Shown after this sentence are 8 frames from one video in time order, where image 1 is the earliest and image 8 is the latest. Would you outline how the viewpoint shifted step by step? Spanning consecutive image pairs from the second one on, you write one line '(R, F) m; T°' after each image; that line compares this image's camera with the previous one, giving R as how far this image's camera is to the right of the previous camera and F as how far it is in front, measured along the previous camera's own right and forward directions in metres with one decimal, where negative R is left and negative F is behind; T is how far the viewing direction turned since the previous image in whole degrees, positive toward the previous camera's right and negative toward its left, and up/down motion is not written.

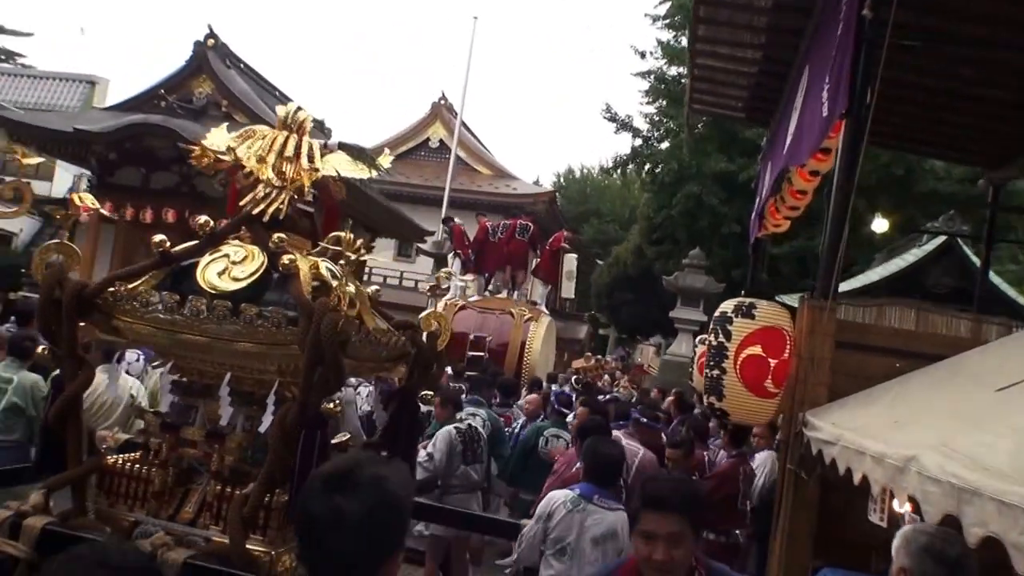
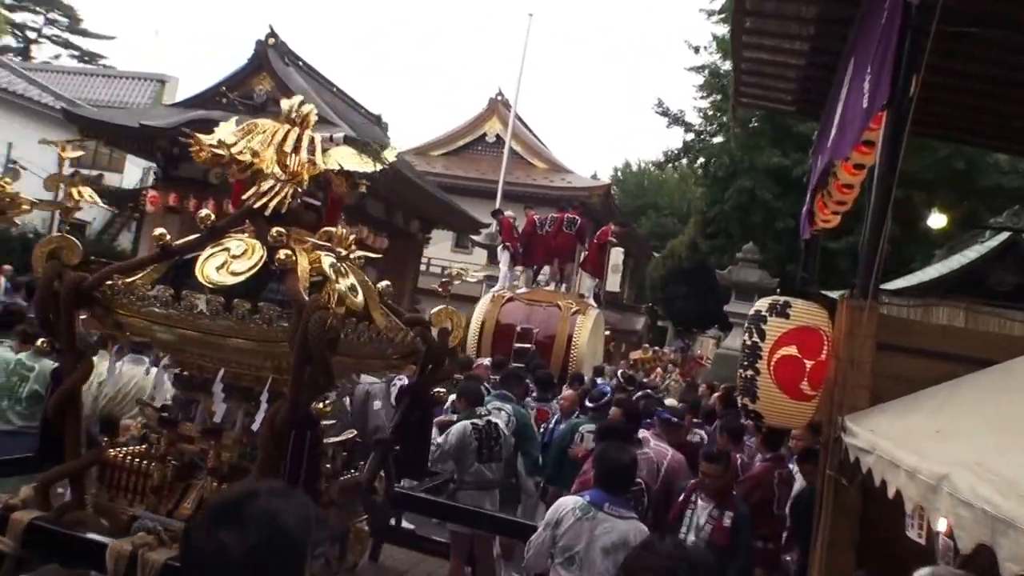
(+0.2, +0.1) m; -4°
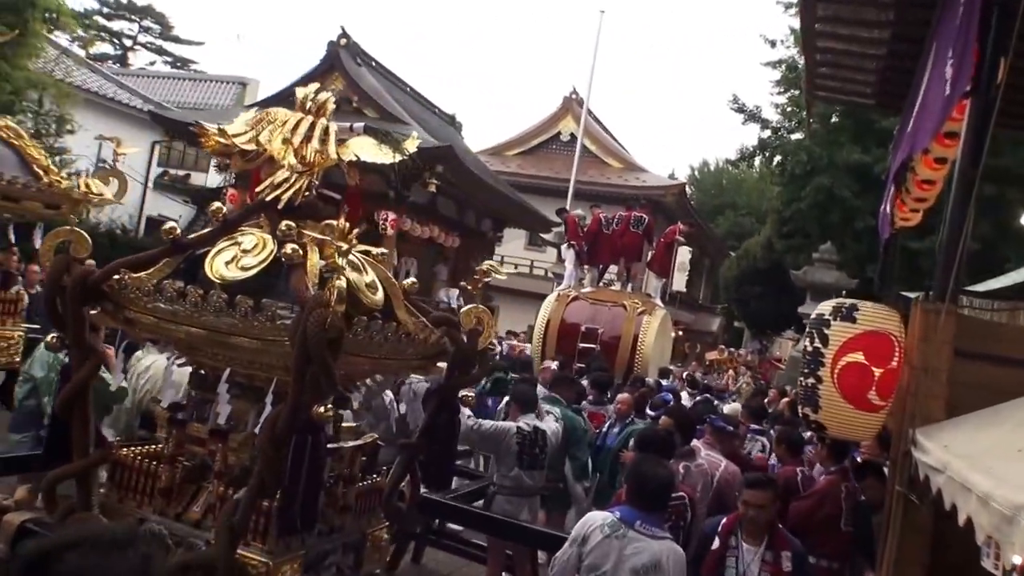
(+0.2, +0.2) m; -5°
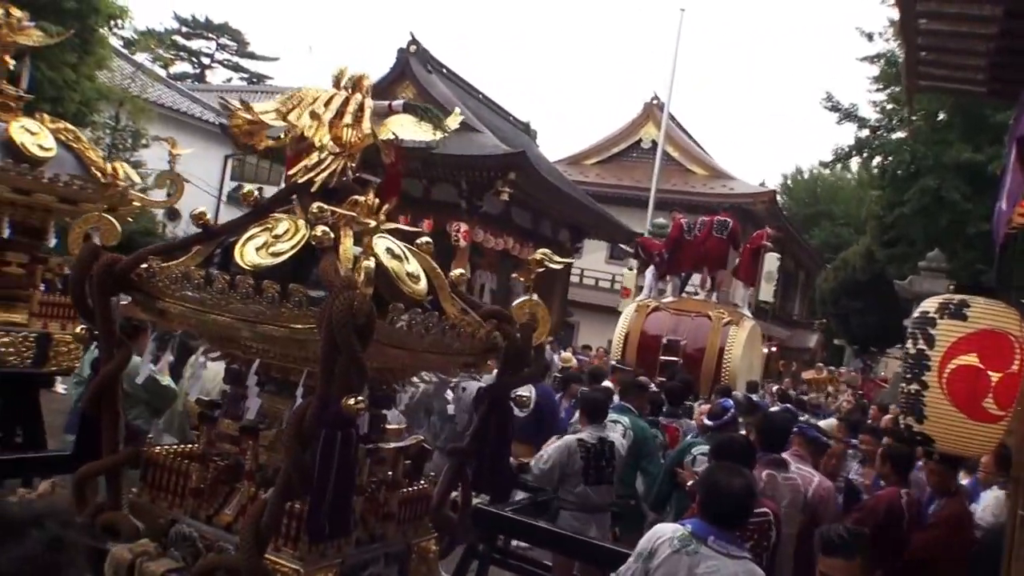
(+0.1, +0.3) m; -6°
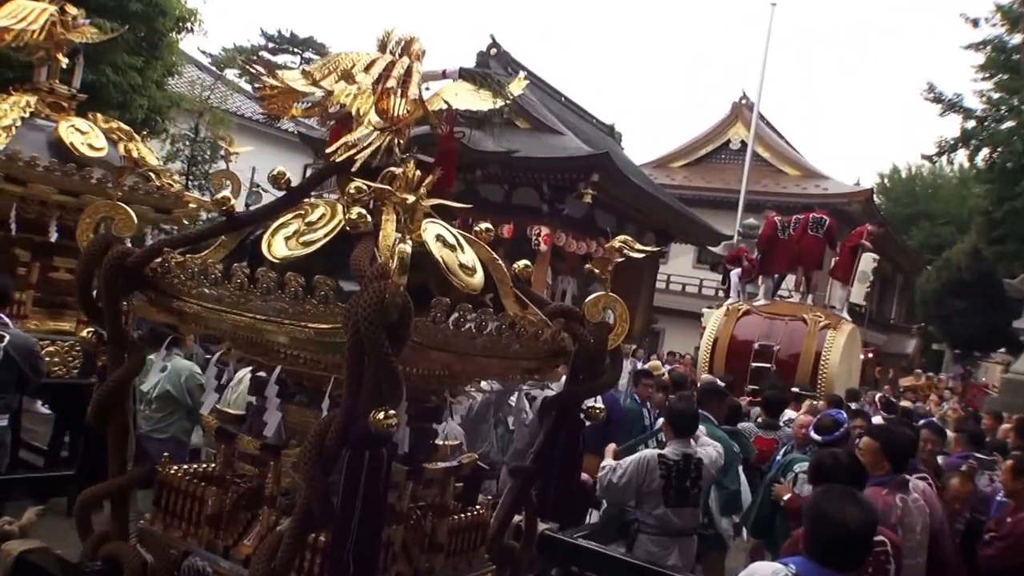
(+0.1, +0.5) m; -6°
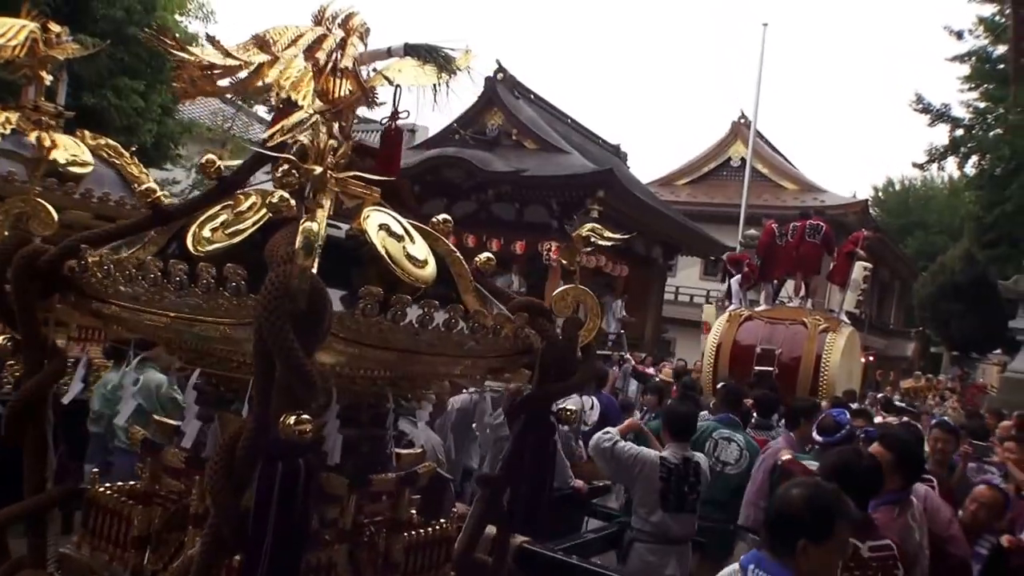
(+0.1, +0.2) m; 0°
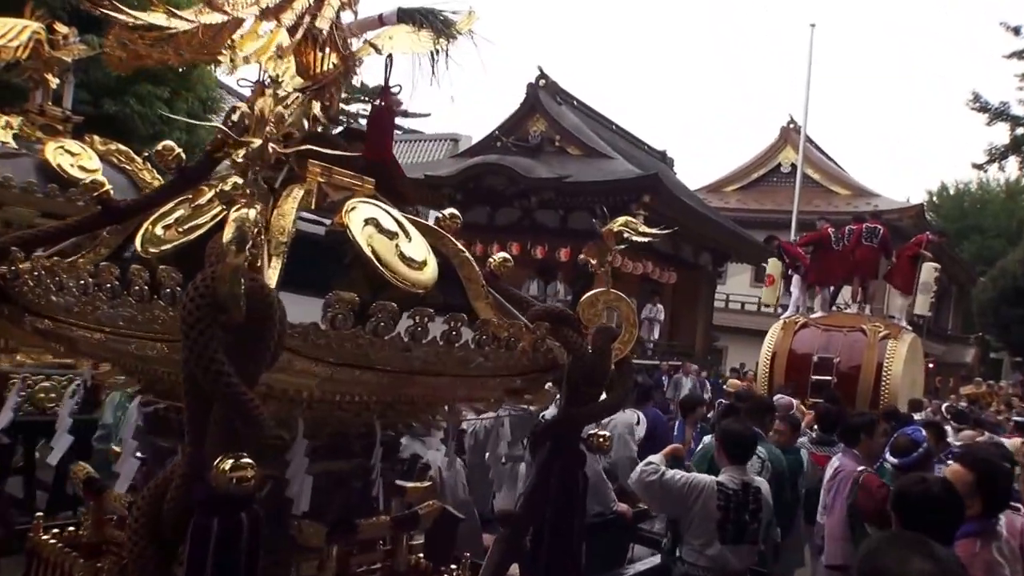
(+0.1, +0.4) m; -3°
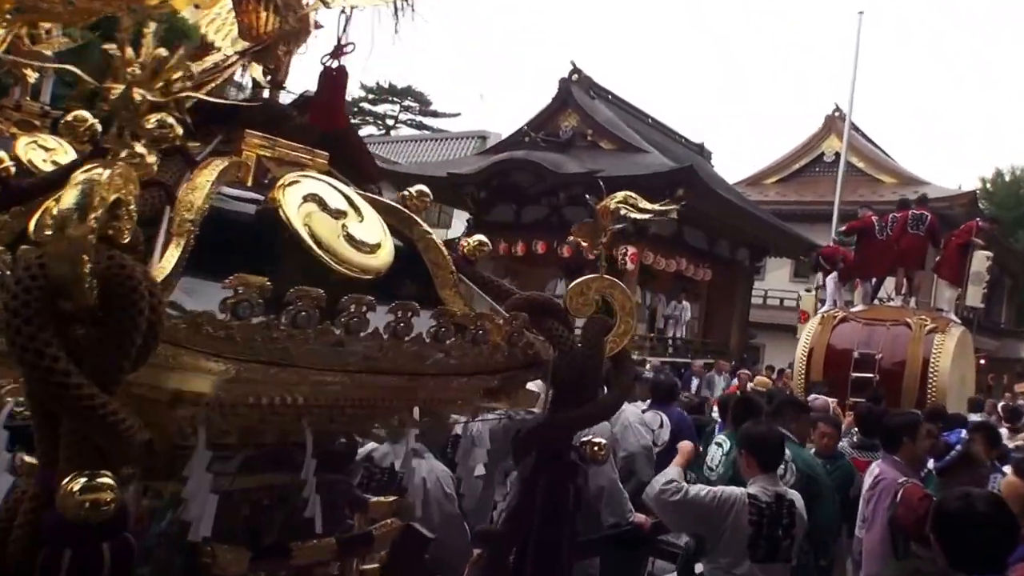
(+0.2, +0.3) m; -3°
